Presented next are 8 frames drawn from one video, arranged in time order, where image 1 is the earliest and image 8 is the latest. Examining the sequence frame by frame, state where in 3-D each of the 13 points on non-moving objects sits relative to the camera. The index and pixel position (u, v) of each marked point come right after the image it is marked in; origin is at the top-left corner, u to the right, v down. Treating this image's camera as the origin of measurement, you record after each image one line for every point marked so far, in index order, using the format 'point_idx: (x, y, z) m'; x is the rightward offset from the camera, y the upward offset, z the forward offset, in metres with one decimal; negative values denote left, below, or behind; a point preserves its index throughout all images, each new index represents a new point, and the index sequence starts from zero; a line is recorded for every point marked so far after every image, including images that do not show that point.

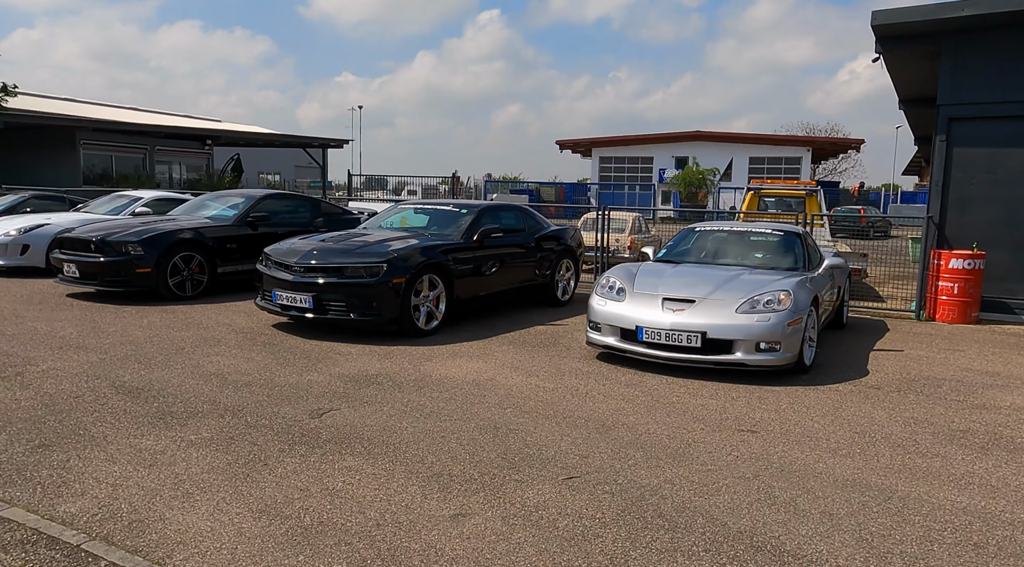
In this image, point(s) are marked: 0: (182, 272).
0: (-4.2, +0.1, +9.6) m
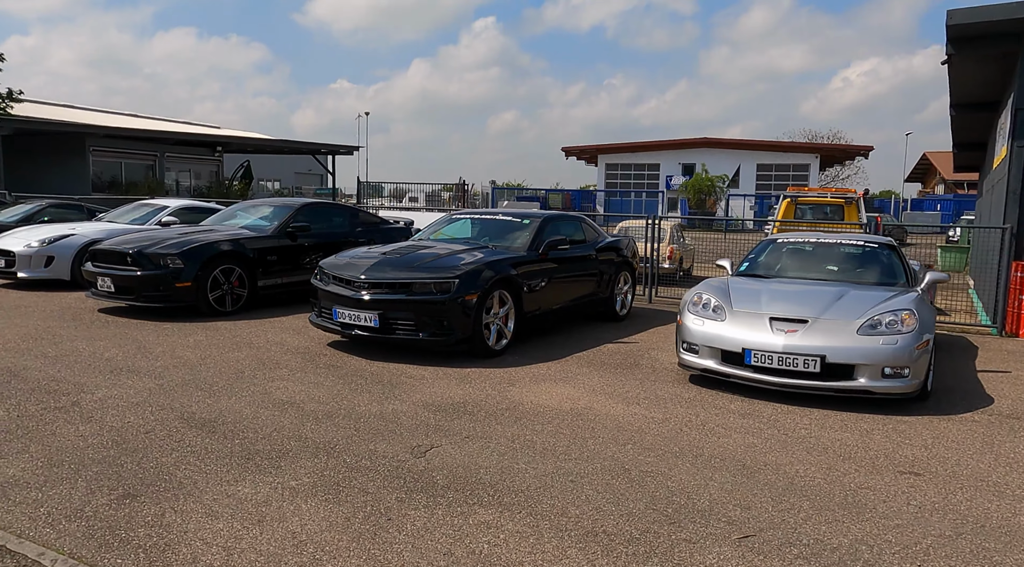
0: (-3.5, 0.0, +9.1) m
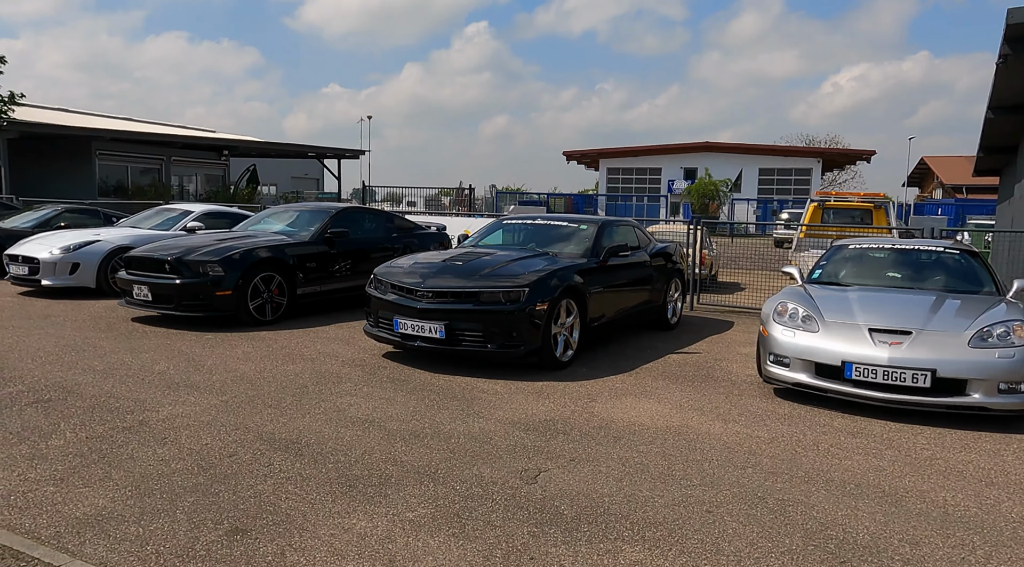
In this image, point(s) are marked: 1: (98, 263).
0: (-2.9, -0.1, +8.8) m
1: (-6.1, +0.3, +11.1) m
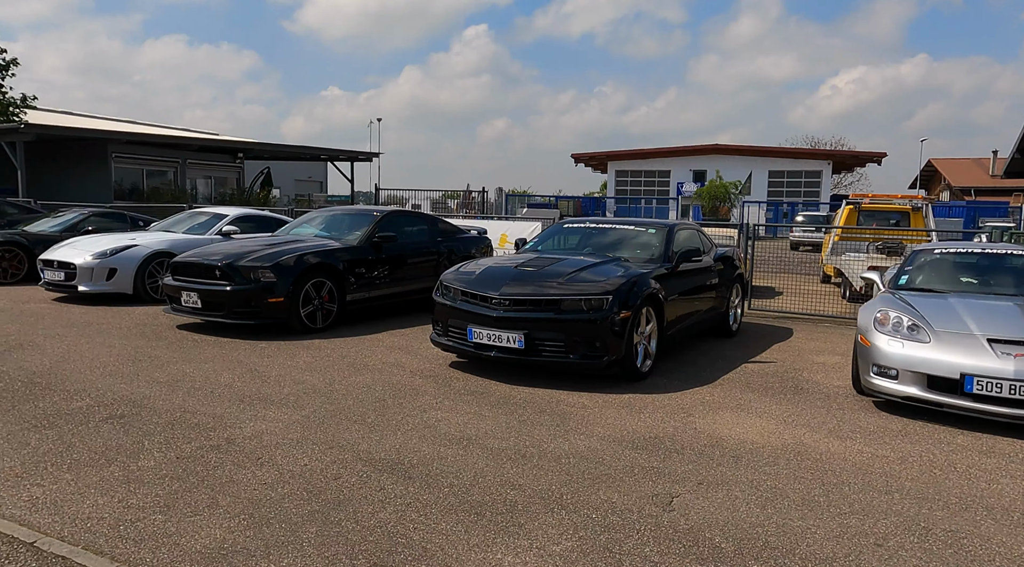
0: (-2.3, -0.2, +8.5) m
1: (-5.4, +0.2, +10.8) m
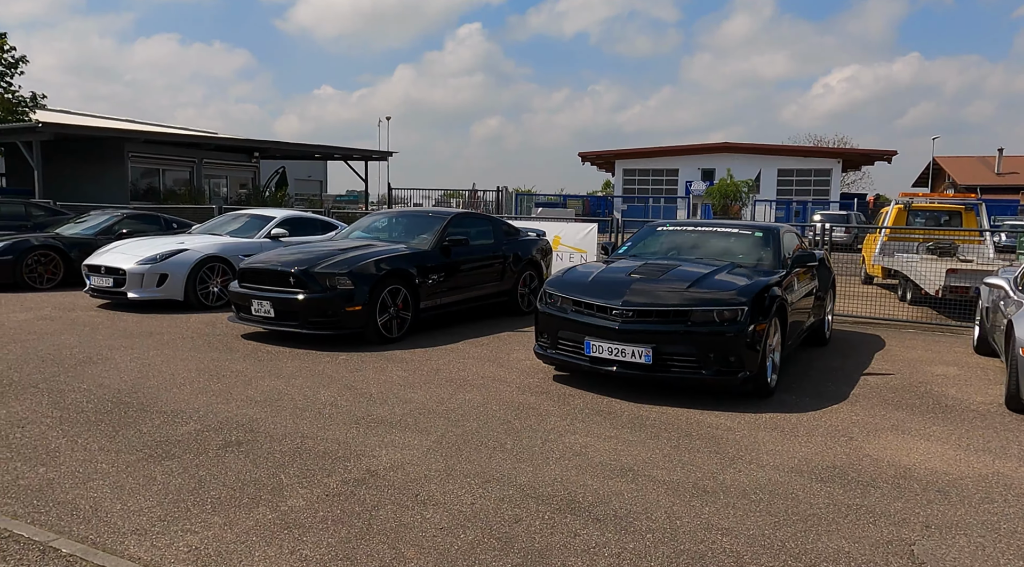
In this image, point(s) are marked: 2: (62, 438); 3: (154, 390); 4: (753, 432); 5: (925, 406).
0: (-1.3, -0.3, +8.1) m
1: (-4.5, +0.1, +10.4) m
2: (-2.7, -0.9, +4.6) m
3: (-2.8, -0.8, +5.8) m
4: (+1.6, -1.0, +4.9) m
5: (+3.1, -0.9, +5.7) m
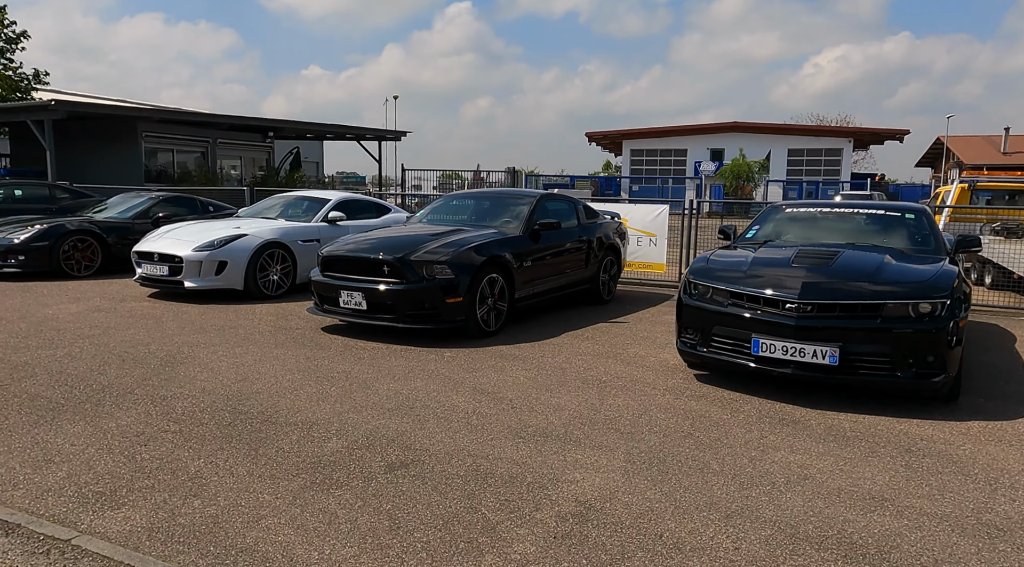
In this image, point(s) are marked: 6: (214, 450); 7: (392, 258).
0: (-0.3, -0.2, +7.4) m
1: (-3.4, +0.3, +9.7) m
2: (-1.6, -0.9, +3.9) m
3: (-1.7, -0.8, +5.2) m
4: (+2.6, -0.9, +4.3) m
5: (+4.2, -0.9, +5.1) m
6: (-1.6, -0.9, +4.1) m
7: (-1.1, +0.2, +7.0) m
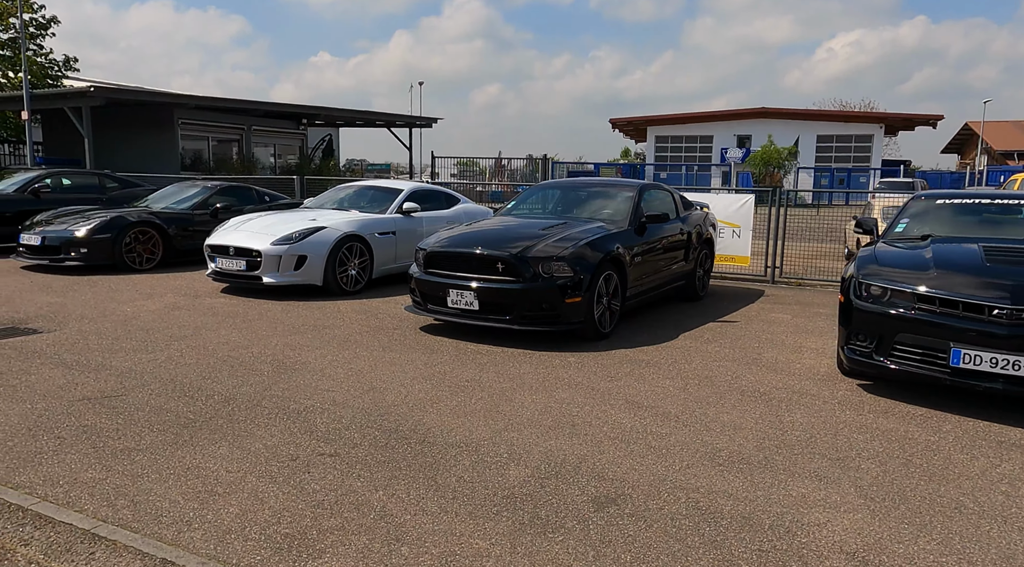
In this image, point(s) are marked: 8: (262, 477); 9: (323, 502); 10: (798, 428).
0: (+0.8, -0.1, +6.9) m
1: (-2.3, +0.4, +9.3) m
2: (-0.6, -1.0, +3.5) m
3: (-0.7, -0.8, +4.7) m
4: (+3.6, -1.0, +3.7) m
5: (+5.2, -0.9, +4.5) m
6: (-0.6, -0.9, +3.6) m
7: (-0.1, +0.2, +6.6) m
8: (-1.2, -0.9, +3.6) m
9: (-0.8, -1.0, +3.3) m
10: (+1.7, -0.9, +4.4) m
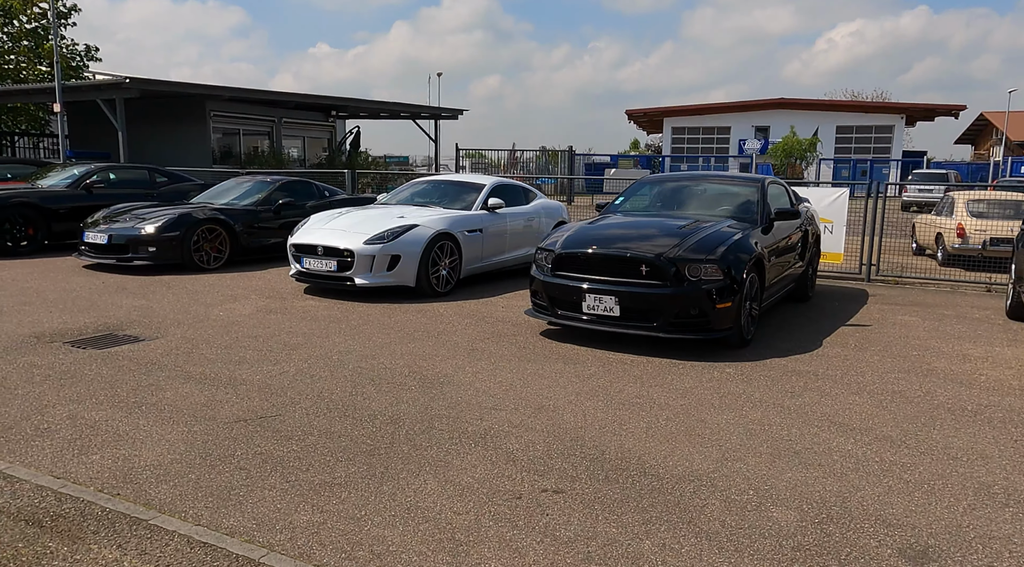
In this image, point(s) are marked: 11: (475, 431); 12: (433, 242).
0: (+2.0, -0.2, +6.5) m
1: (-1.1, +0.3, +8.8) m
2: (+0.5, -1.0, +3.0) m
3: (+0.5, -0.9, +4.3) m
4: (+4.8, -1.0, +3.2) m
5: (+6.4, -0.9, +4.0) m
6: (+0.5, -1.0, +3.2) m
7: (+1.1, +0.2, +6.1) m
8: (-0.1, -1.0, +3.2) m
9: (+0.3, -1.0, +2.9) m
10: (+2.8, -0.9, +4.0) m
11: (-0.2, -0.8, +4.3) m
12: (-1.0, +0.5, +9.1) m
